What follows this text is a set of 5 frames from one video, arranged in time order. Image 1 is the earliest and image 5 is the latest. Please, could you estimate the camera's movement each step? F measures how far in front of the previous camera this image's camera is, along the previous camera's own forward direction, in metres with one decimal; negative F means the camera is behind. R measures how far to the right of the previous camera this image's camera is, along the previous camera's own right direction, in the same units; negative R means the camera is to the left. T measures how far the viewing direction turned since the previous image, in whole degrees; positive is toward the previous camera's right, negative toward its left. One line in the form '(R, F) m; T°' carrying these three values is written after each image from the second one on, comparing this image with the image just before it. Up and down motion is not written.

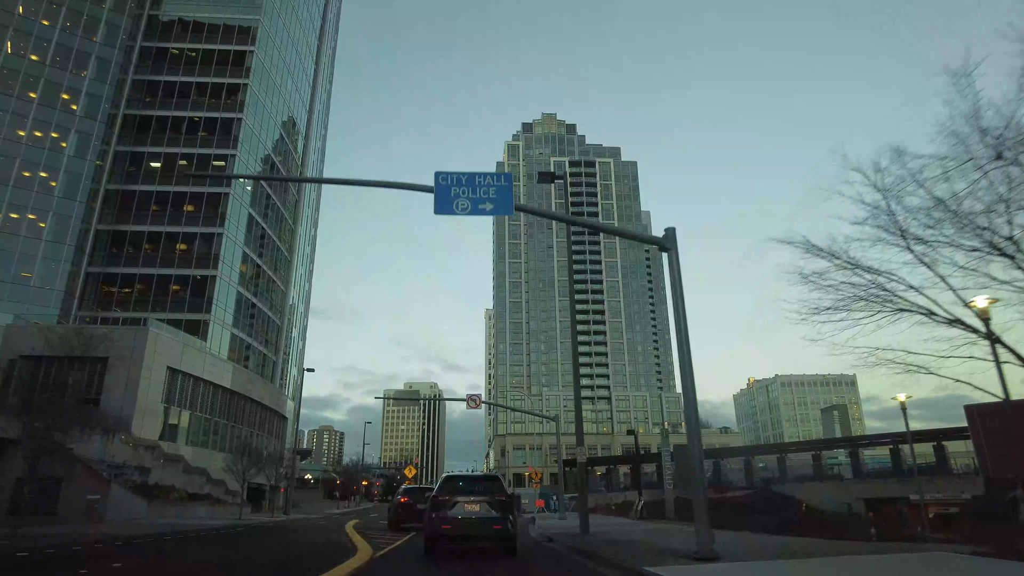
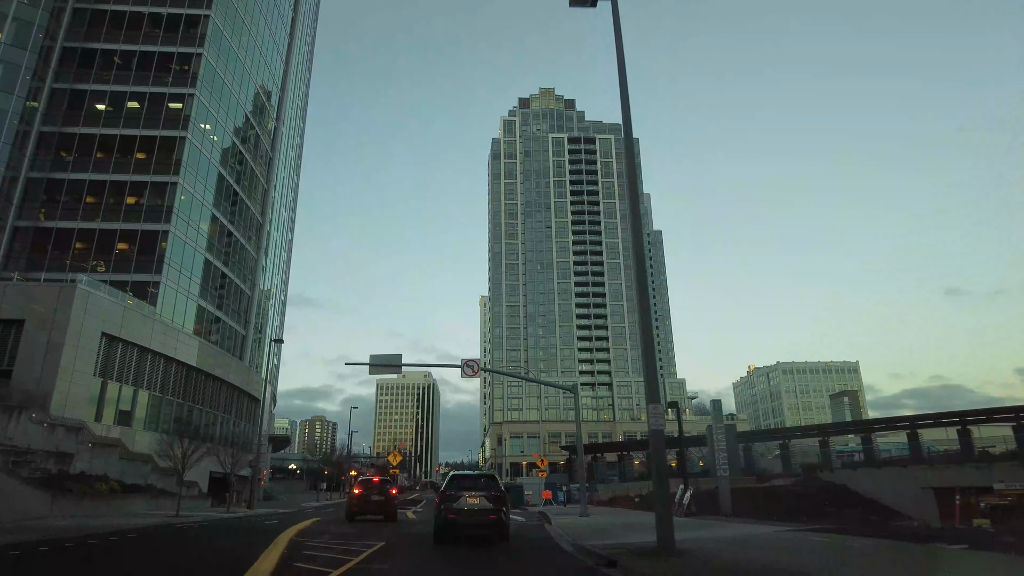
(-0.4, +6.0) m; 0°
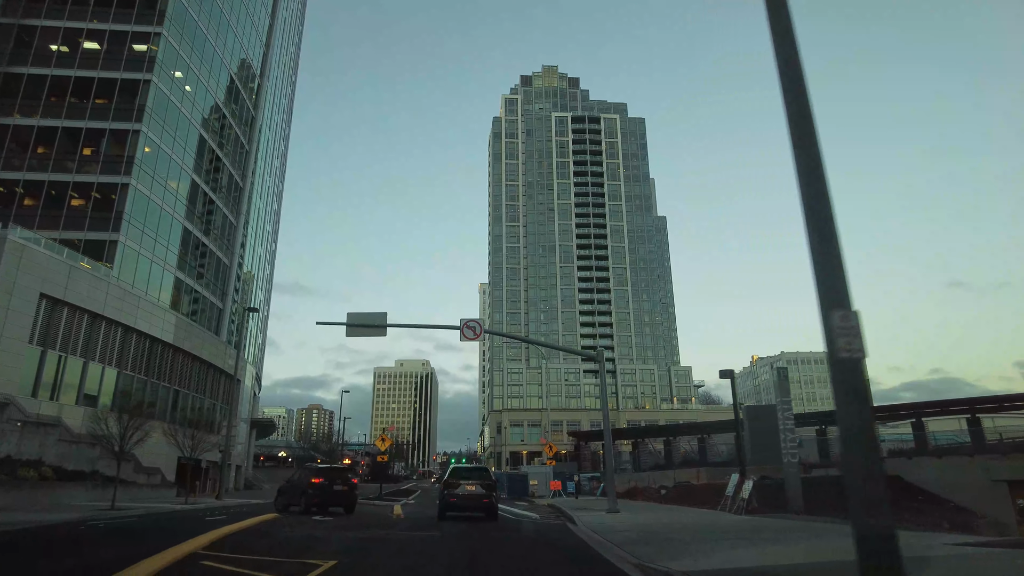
(-0.4, +4.3) m; 0°
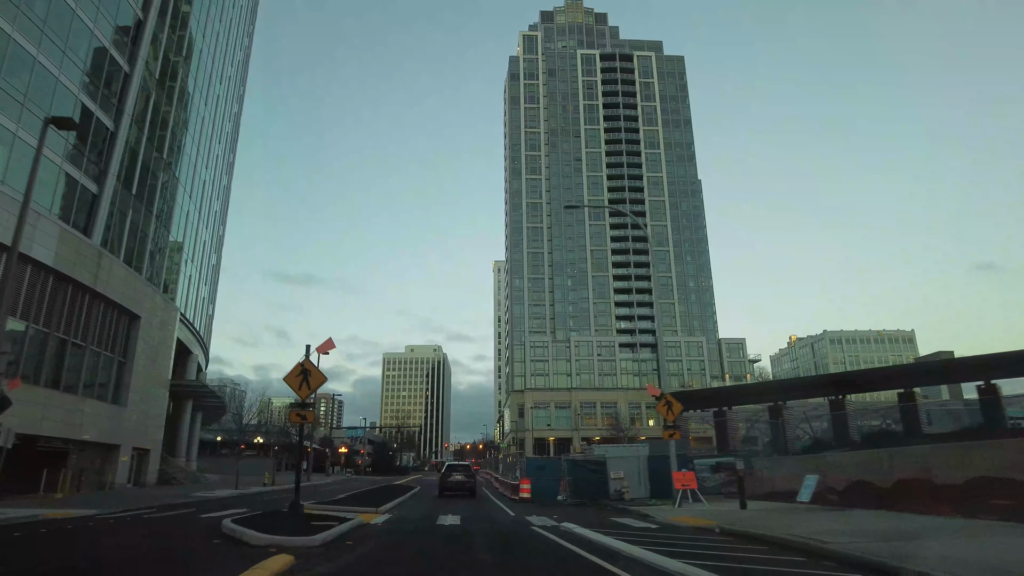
(-1.6, +16.8) m; -1°
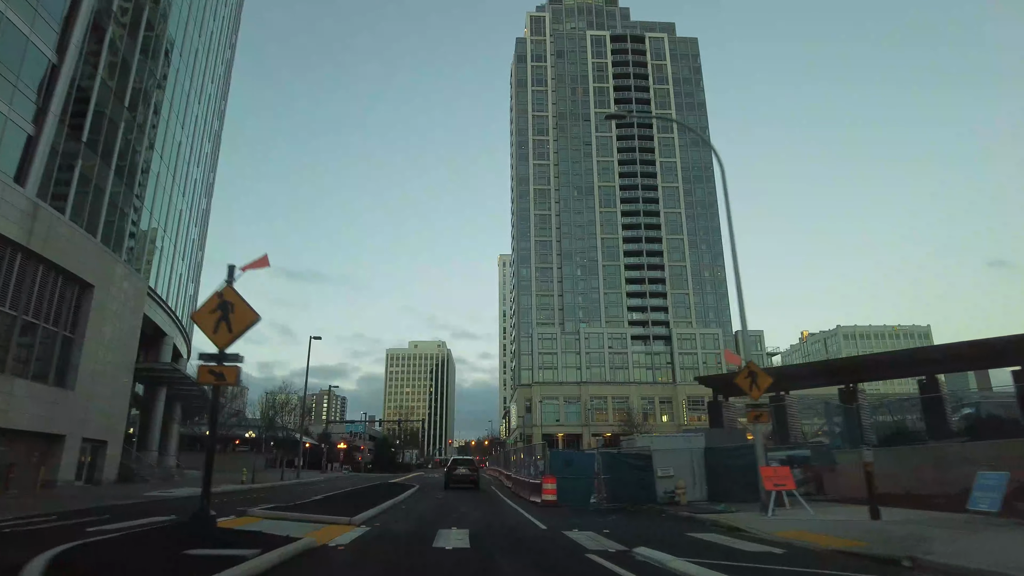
(-0.4, +4.4) m; 0°
